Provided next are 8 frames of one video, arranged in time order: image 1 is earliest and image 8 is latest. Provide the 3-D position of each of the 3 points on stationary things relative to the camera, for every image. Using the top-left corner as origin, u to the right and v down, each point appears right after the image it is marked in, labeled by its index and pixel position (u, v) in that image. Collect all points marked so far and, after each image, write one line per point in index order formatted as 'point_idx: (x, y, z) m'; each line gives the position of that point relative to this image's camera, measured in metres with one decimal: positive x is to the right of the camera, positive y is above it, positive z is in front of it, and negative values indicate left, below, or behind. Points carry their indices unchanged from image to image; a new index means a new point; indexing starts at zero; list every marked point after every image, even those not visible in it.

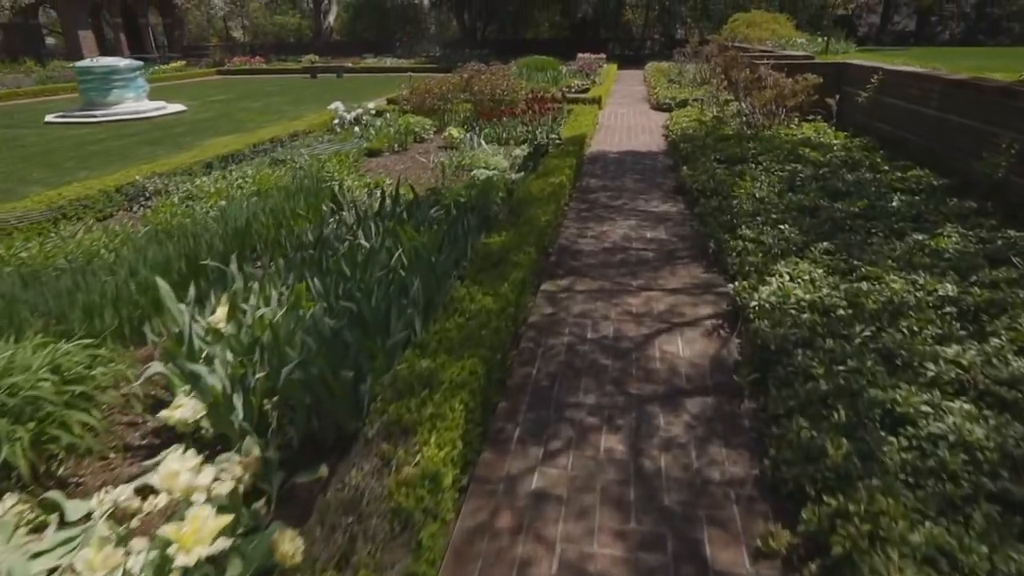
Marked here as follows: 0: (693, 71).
0: (+4.5, +5.5, +14.2) m
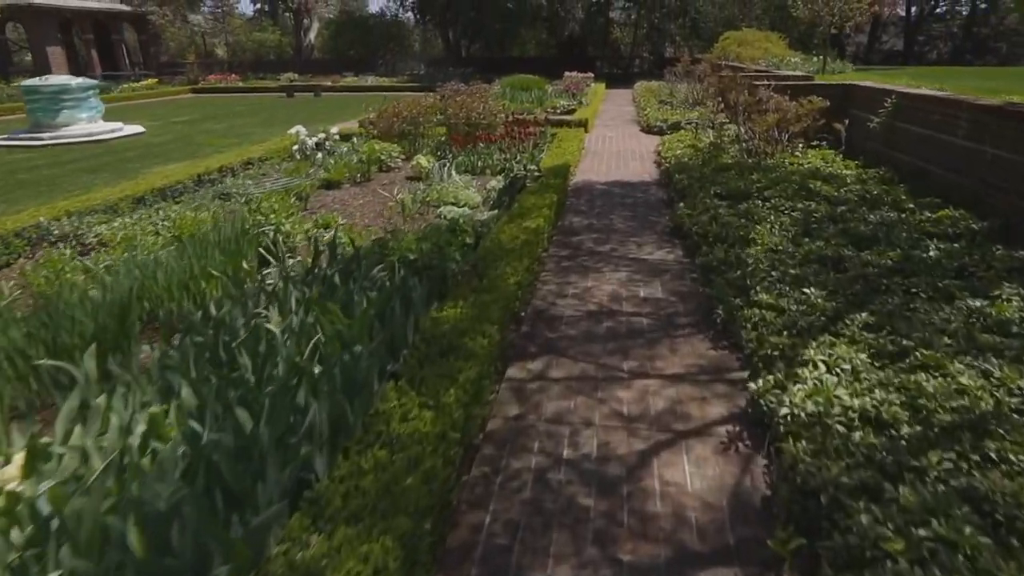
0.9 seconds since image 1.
0: (+4.1, +4.8, +13.5) m
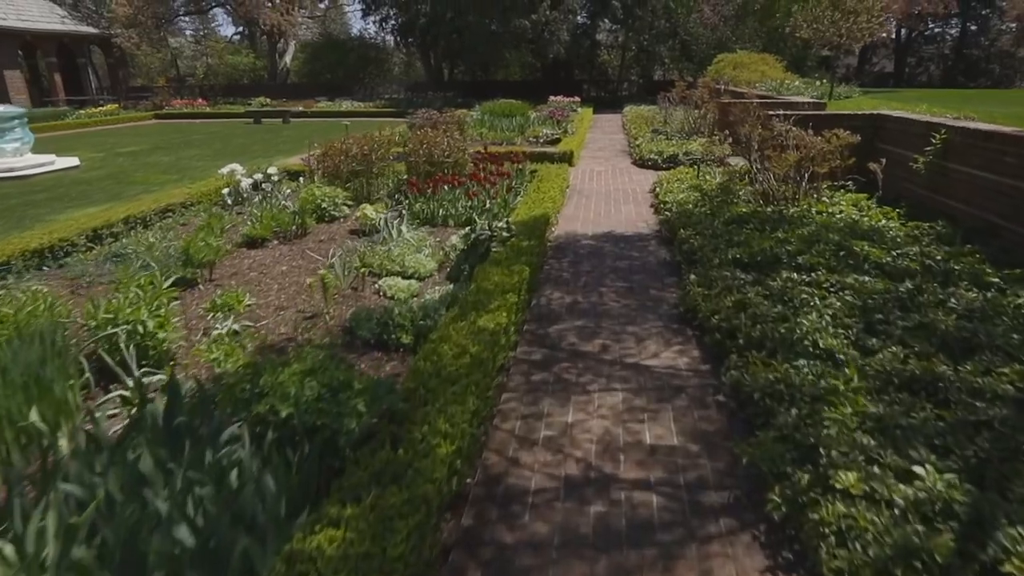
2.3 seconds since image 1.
0: (+3.6, +3.8, +12.4) m
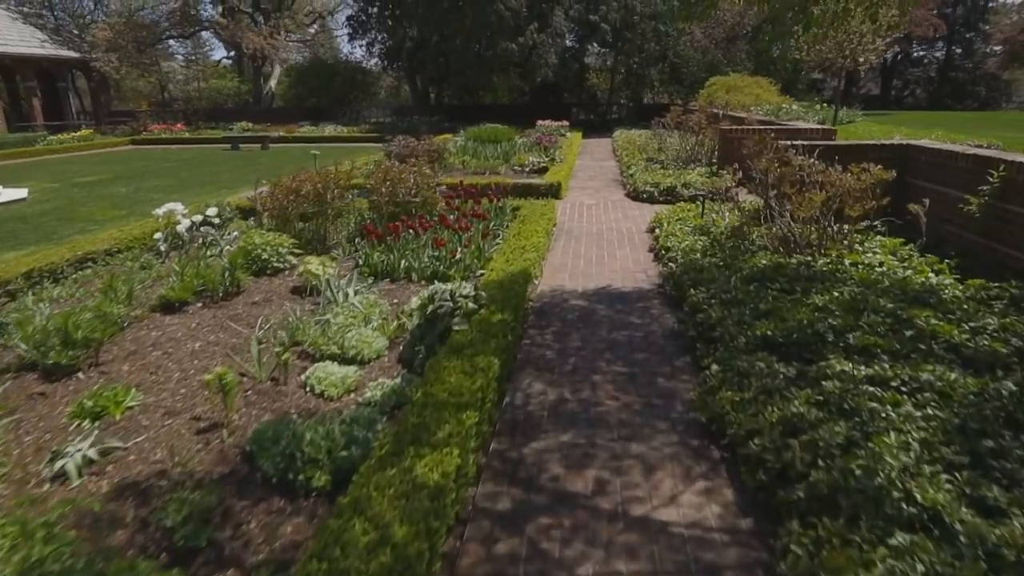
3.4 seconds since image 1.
0: (+3.3, +3.0, +11.5) m
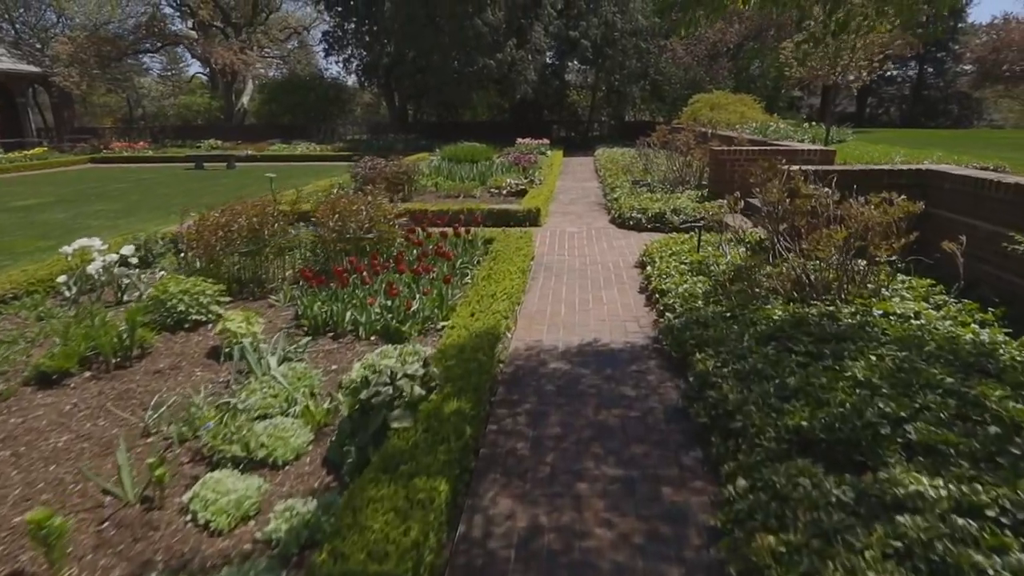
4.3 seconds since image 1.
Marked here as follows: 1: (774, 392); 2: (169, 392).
0: (+2.8, +2.4, +10.8) m
1: (+1.4, -0.6, +3.1) m
2: (-2.2, -0.7, +3.7) m
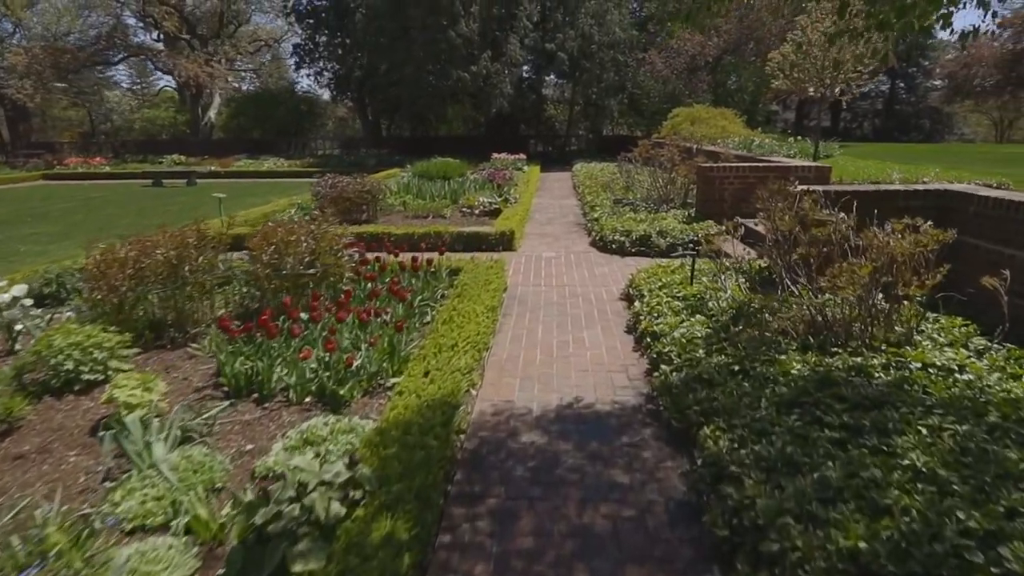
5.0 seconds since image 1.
0: (+2.4, +2.0, +10.2) m
1: (+1.2, -0.8, +2.3) m
2: (-2.4, -1.0, +2.8) m
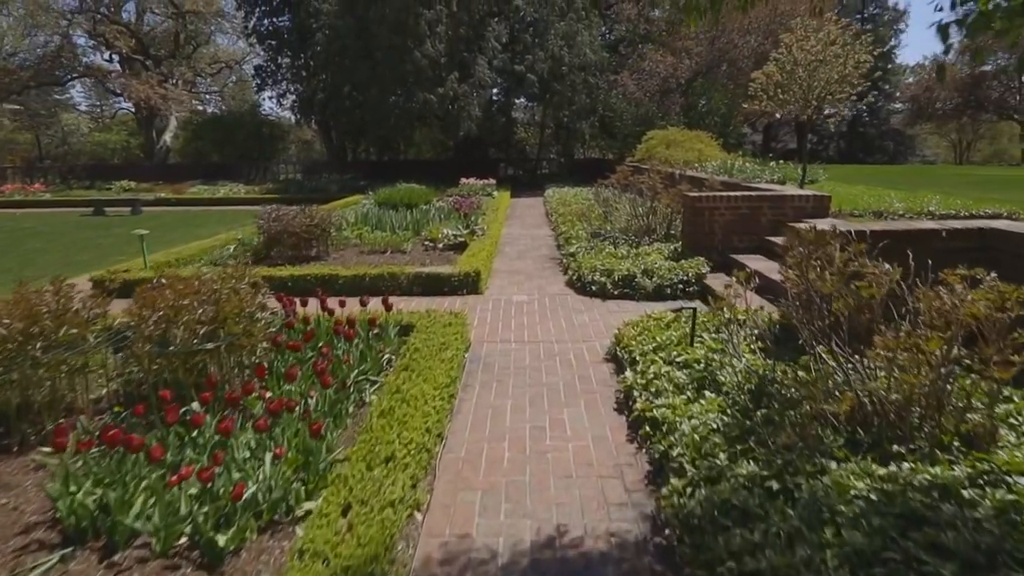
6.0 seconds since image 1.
0: (+1.8, +1.3, +9.3) m
1: (+1.1, -1.2, +1.3) m
2: (-2.6, -1.4, +1.7) m
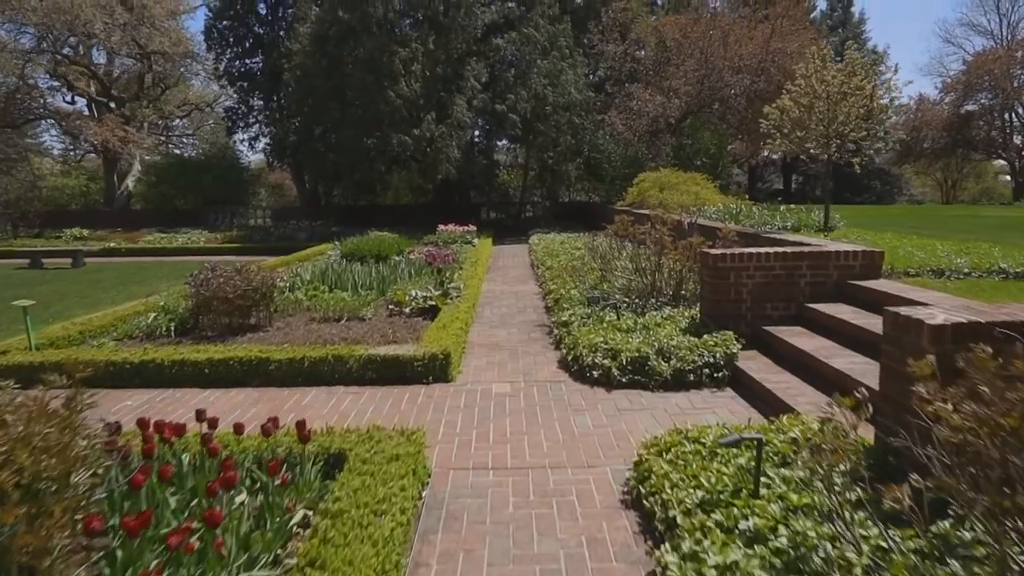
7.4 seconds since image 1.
0: (+1.5, +0.4, +8.0) m
1: (+1.1, -1.6, -0.2) m
2: (-2.6, -1.9, +0.1) m
